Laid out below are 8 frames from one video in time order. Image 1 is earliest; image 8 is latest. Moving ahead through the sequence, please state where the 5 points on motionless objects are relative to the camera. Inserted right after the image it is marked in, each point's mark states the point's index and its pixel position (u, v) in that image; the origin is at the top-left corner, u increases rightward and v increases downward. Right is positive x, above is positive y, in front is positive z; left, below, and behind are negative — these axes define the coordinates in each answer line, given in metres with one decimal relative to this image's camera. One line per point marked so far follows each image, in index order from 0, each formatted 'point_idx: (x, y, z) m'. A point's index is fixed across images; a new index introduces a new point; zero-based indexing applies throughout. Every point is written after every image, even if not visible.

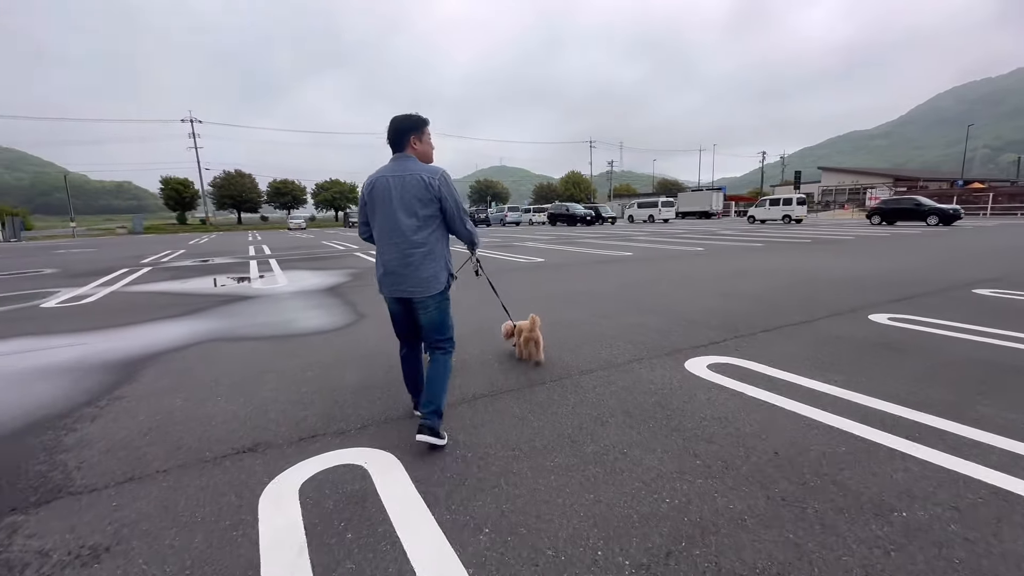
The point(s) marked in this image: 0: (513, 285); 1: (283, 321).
0: (0.0, 0.0, +7.8) m
1: (-2.9, -0.4, +5.9) m
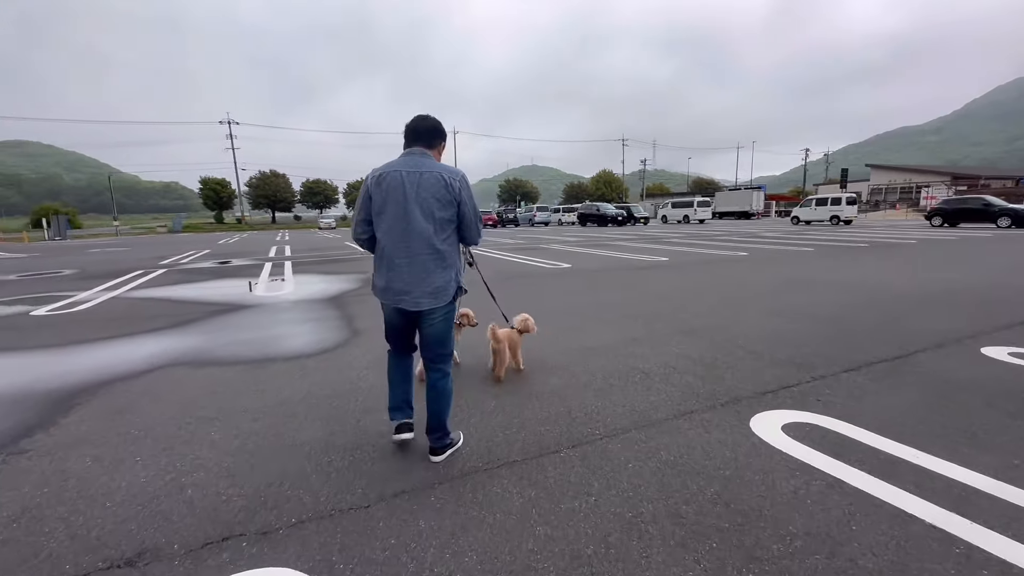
0: (+0.3, -0.1, +6.9) m
1: (-2.7, -0.6, +5.2) m
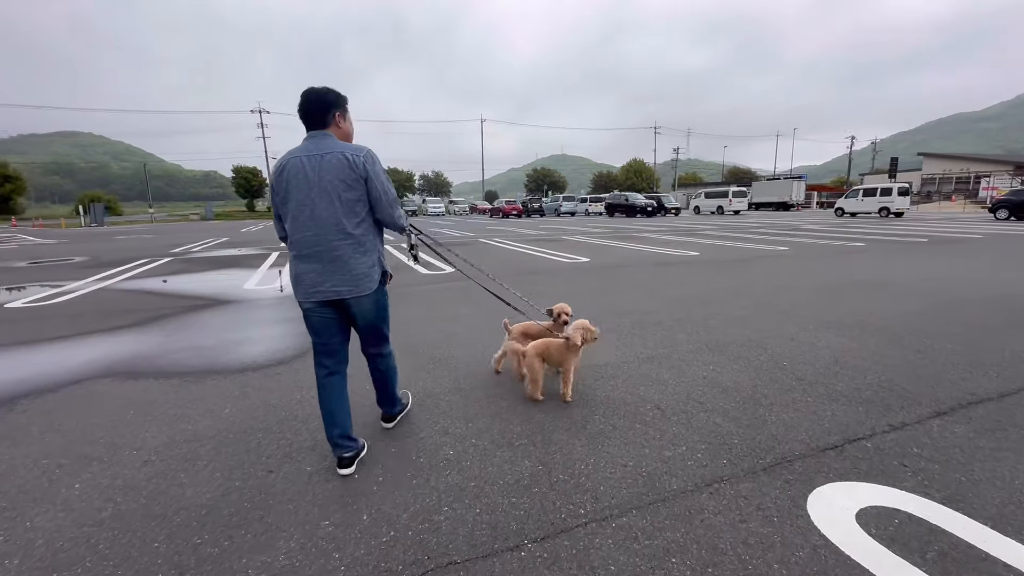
0: (+0.4, -0.1, +6.1) m
1: (-2.7, -0.5, +4.5) m
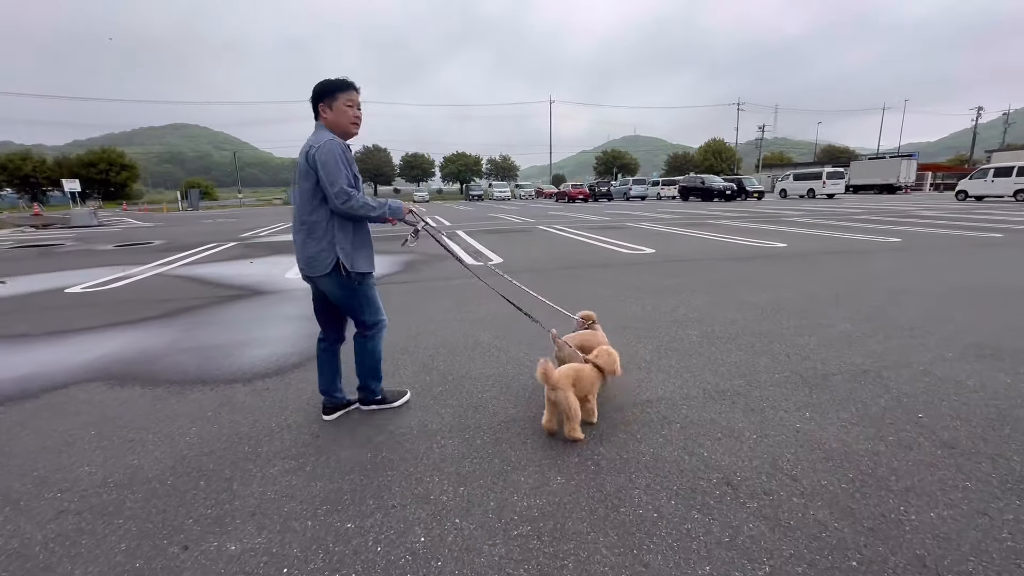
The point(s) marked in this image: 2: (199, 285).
0: (+0.9, -0.1, +5.2) m
1: (-2.4, -0.5, +4.2) m
2: (-4.6, 0.0, +6.9) m
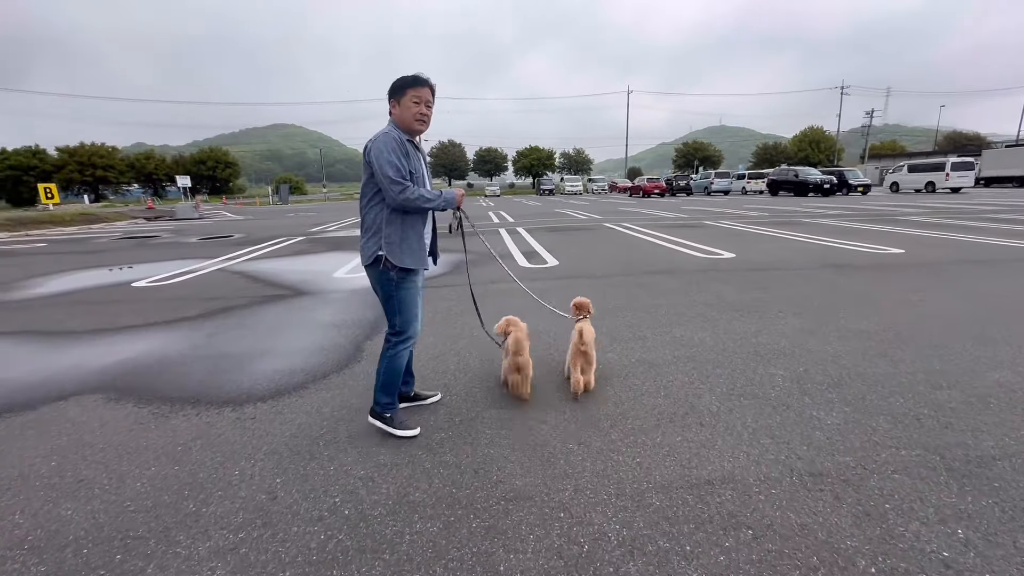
0: (+1.3, -0.3, +4.4) m
1: (-2.1, -0.5, +3.9) m
2: (-3.8, +0.1, +6.9) m
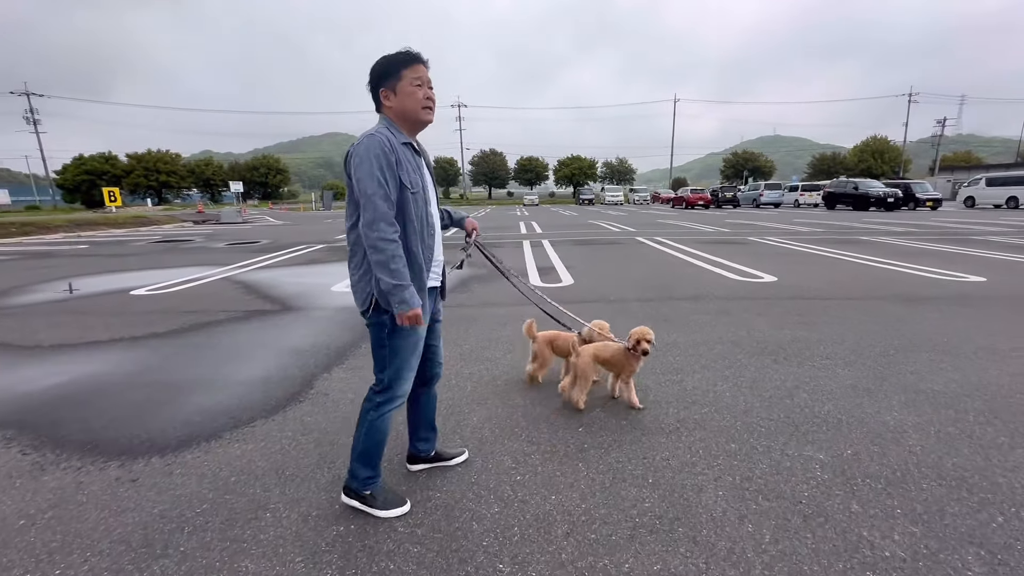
0: (+1.2, -0.5, +3.7) m
1: (-2.3, -0.7, +3.4) m
2: (-3.7, -0.1, +6.6) m
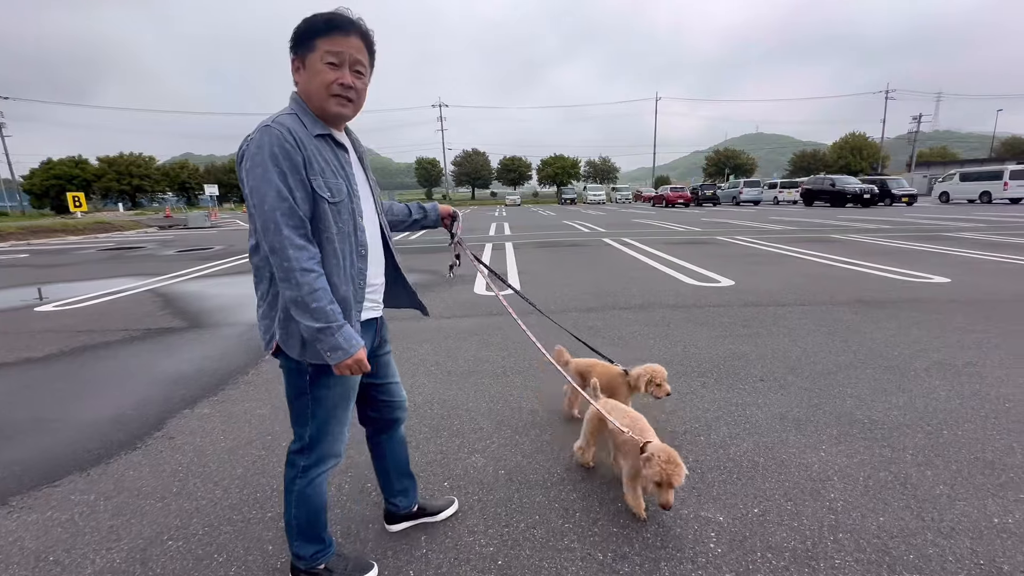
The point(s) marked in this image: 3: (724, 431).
0: (+0.5, -0.6, +3.3) m
1: (-3.0, -0.8, +2.9) m
2: (-4.5, -0.3, +6.0) m
3: (+1.1, -0.7, +2.5) m
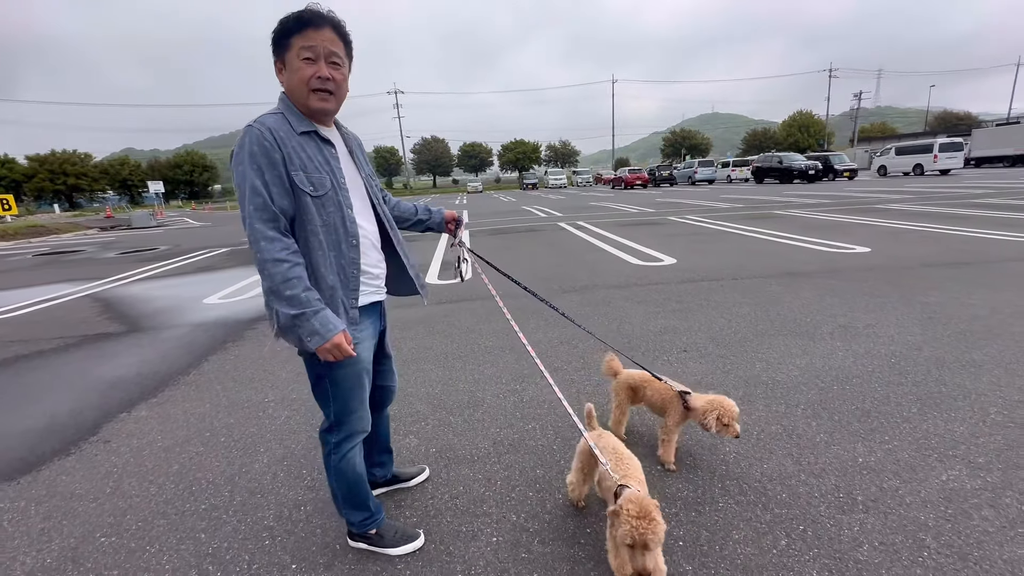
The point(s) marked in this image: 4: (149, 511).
0: (0.0, -0.5, +3.4) m
1: (-3.4, -0.9, +2.9) m
2: (-5.1, -0.3, +5.8) m
3: (+0.8, -0.6, +2.7) m
4: (-1.6, -1.0, +2.1) m
